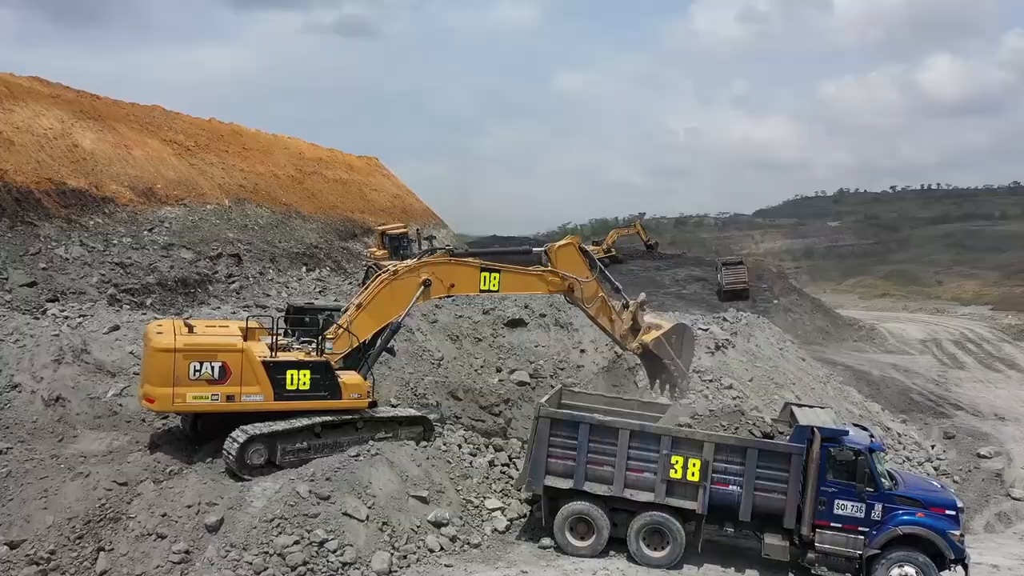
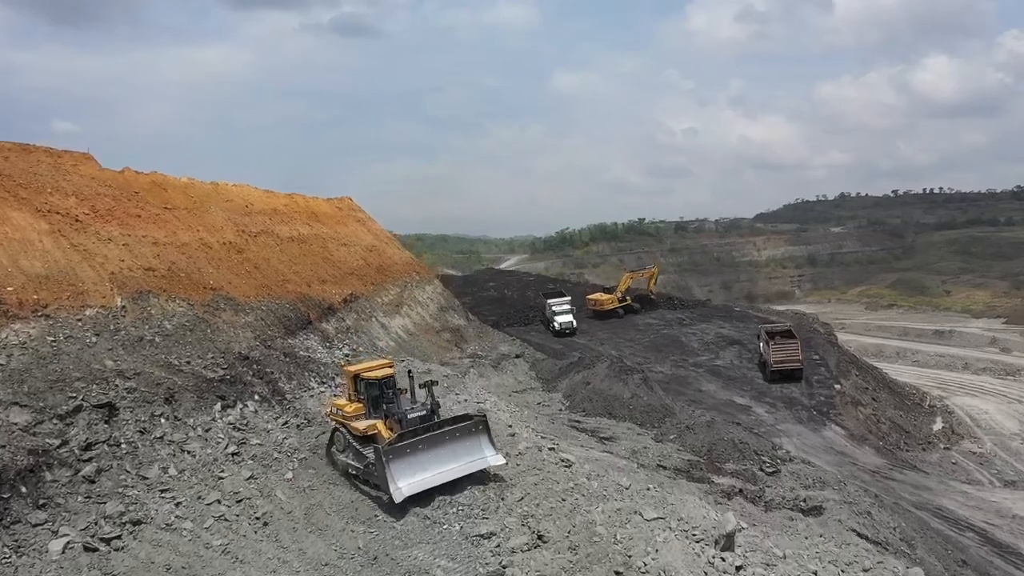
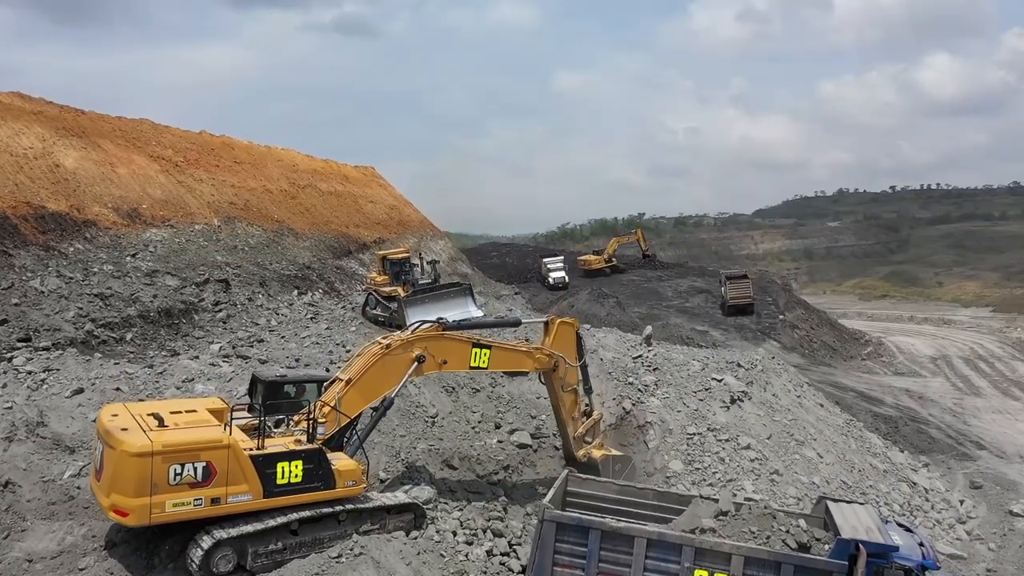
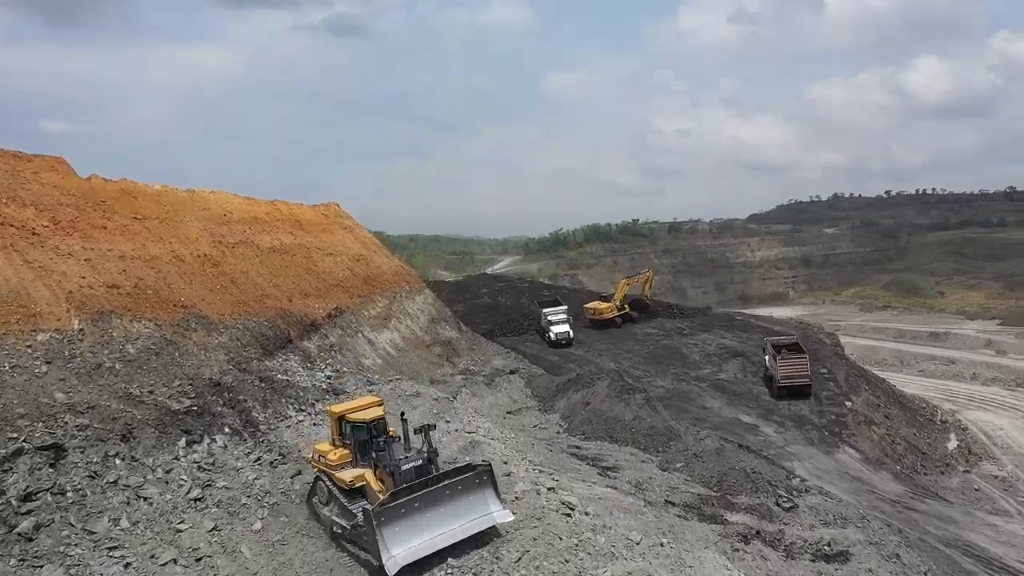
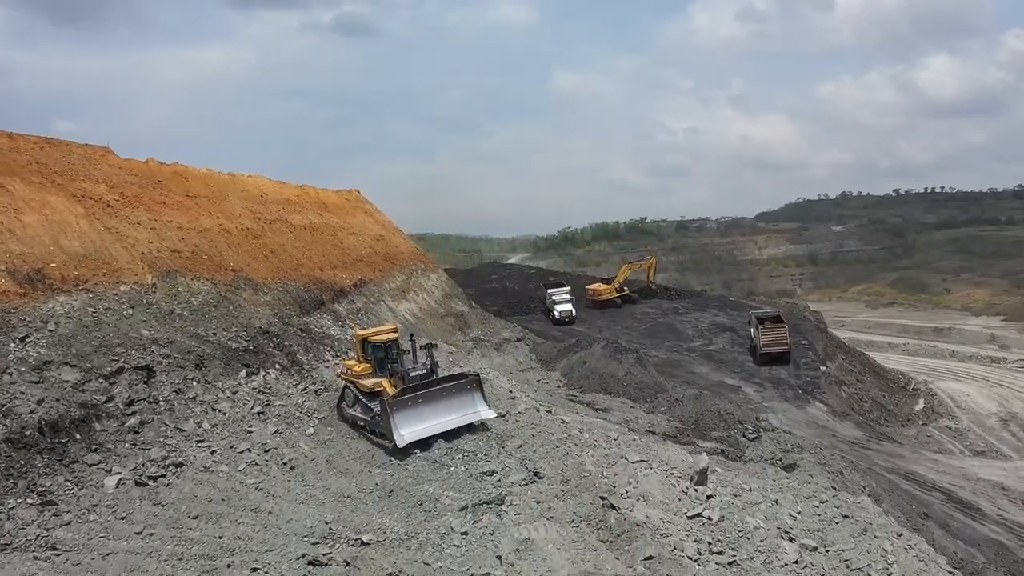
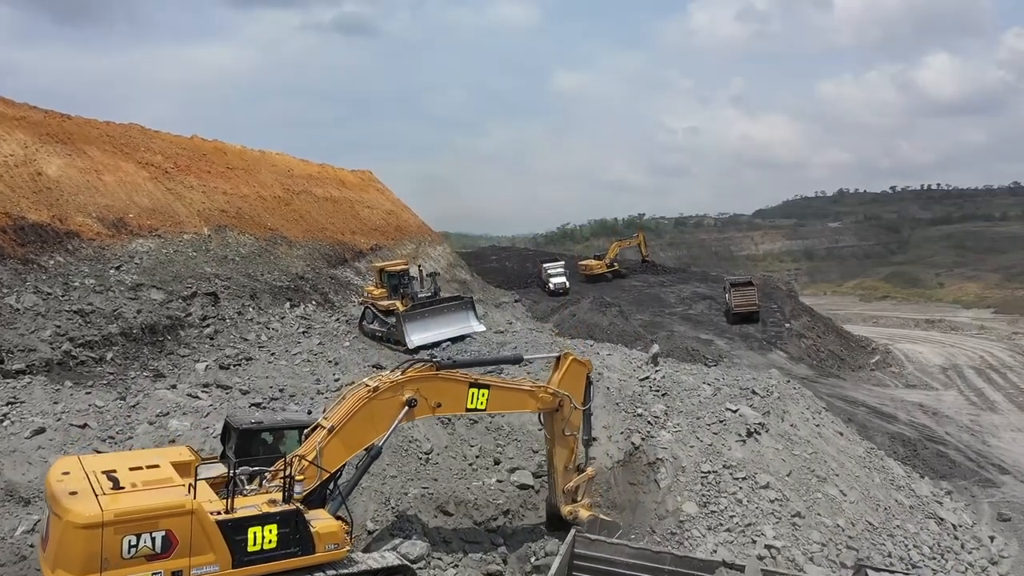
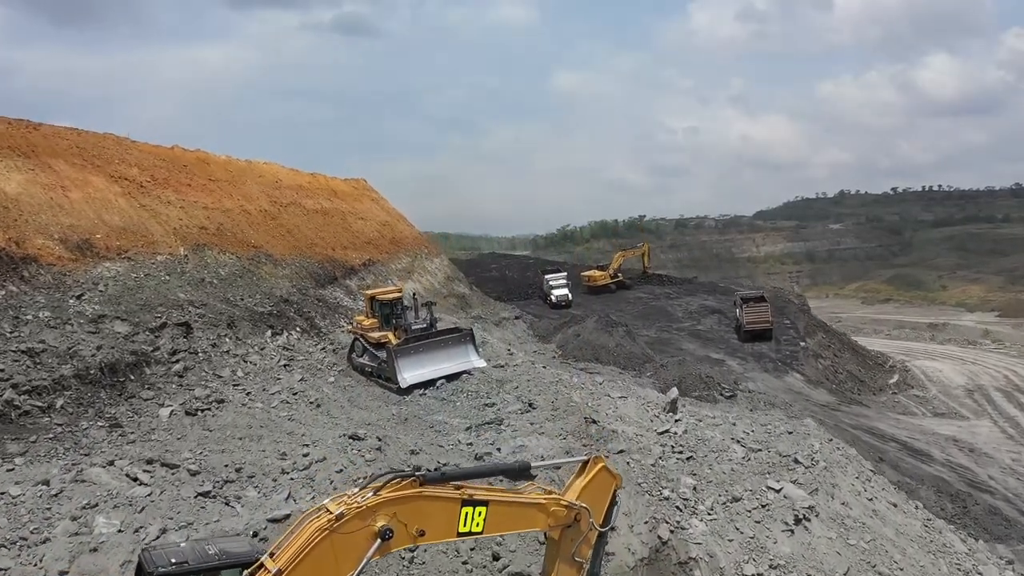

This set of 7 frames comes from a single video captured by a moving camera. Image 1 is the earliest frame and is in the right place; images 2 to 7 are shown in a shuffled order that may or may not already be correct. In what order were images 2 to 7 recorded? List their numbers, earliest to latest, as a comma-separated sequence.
3, 6, 7, 5, 2, 4
